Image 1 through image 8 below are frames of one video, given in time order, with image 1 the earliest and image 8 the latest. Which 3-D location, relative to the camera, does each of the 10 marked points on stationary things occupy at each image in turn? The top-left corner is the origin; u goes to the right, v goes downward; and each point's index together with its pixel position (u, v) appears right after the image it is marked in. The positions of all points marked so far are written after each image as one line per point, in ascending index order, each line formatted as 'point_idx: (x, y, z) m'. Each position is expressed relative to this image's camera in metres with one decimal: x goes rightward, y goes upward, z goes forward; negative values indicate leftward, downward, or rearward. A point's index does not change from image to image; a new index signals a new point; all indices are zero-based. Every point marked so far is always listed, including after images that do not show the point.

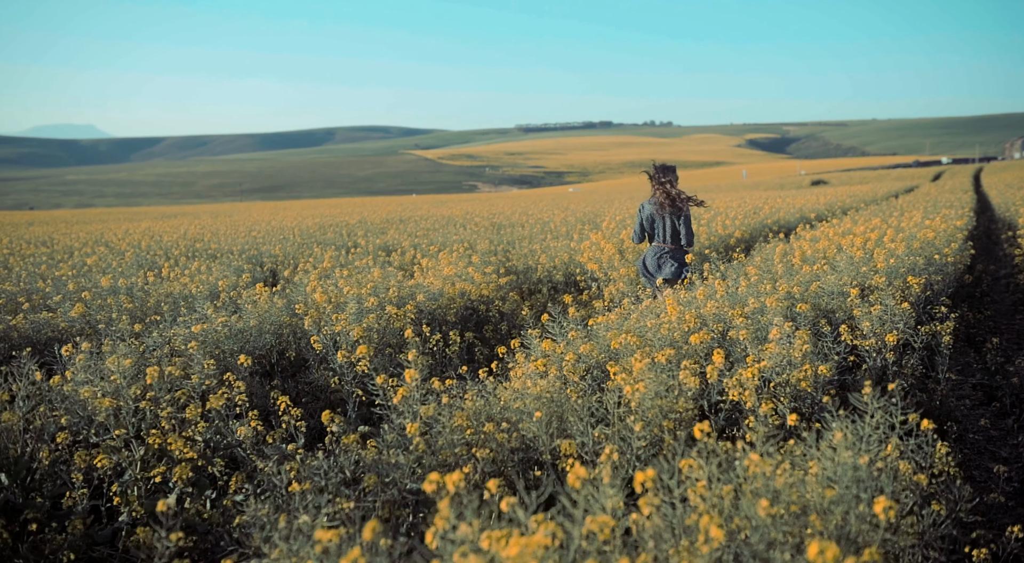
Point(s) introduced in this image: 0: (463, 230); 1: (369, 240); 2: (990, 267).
0: (-1.2, +1.3, +17.2) m
1: (-3.2, +0.9, +15.3) m
2: (+8.6, +0.3, +12.4) m
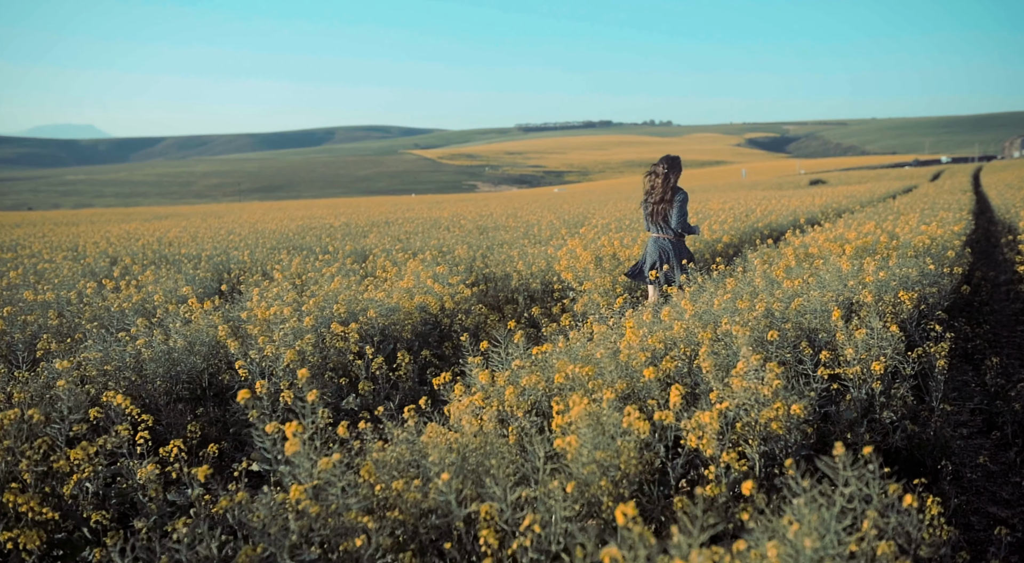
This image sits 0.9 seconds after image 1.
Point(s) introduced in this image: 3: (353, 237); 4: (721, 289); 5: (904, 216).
0: (-1.6, +1.2, +16.7) m
1: (-3.6, +0.8, +14.7) m
2: (+8.2, +0.2, +11.9) m
3: (-3.9, +1.1, +16.9) m
4: (+1.9, -0.1, +6.4) m
5: (+8.0, +1.3, +14.1) m
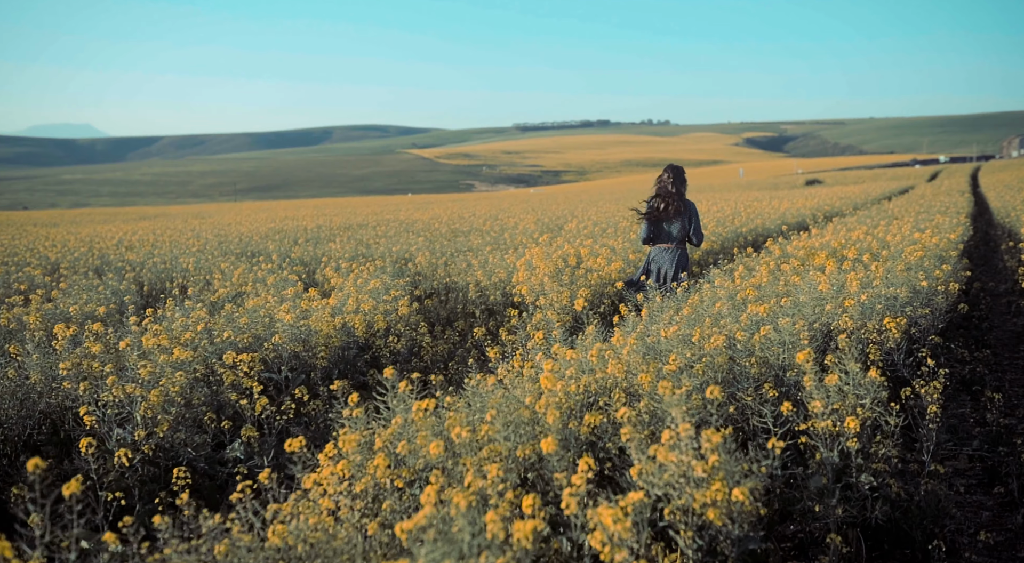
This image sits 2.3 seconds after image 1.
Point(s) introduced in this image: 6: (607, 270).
0: (-2.2, +1.0, +15.8) m
1: (-4.2, +0.6, +13.9) m
2: (+7.6, 0.0, +11.0) m
3: (-4.5, +0.9, +16.0) m
4: (+1.3, -0.2, +5.5) m
5: (+7.4, +1.2, +13.2) m
6: (+1.1, +0.1, +8.4) m
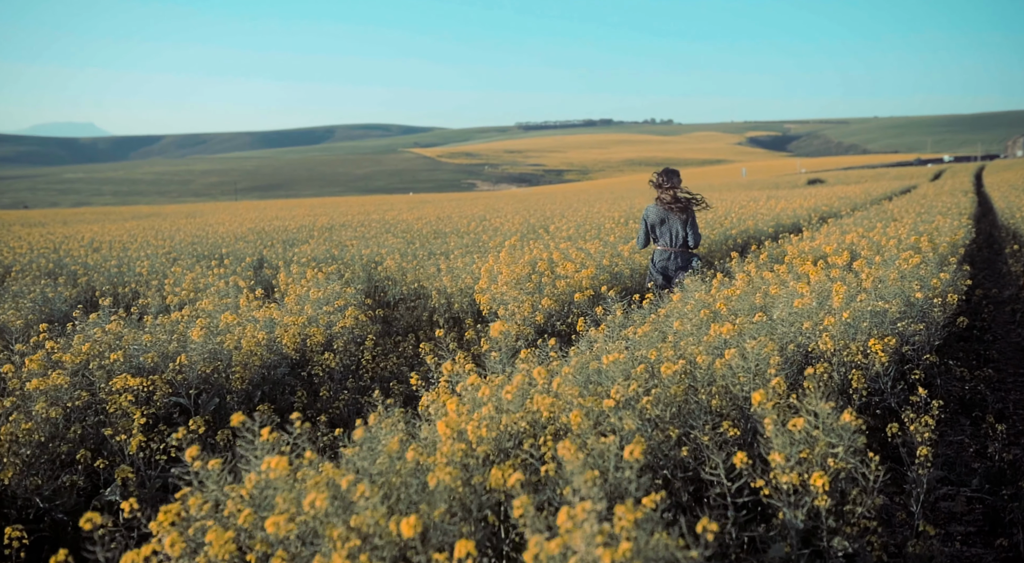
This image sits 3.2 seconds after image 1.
0: (-2.6, +0.9, +15.2) m
1: (-4.6, +0.5, +13.2) m
2: (+7.2, -0.1, +10.4) m
3: (-4.9, +0.8, +15.4) m
4: (+0.9, -0.3, +4.9) m
5: (+6.9, +1.1, +12.6) m
6: (+0.7, 0.0, +7.7) m
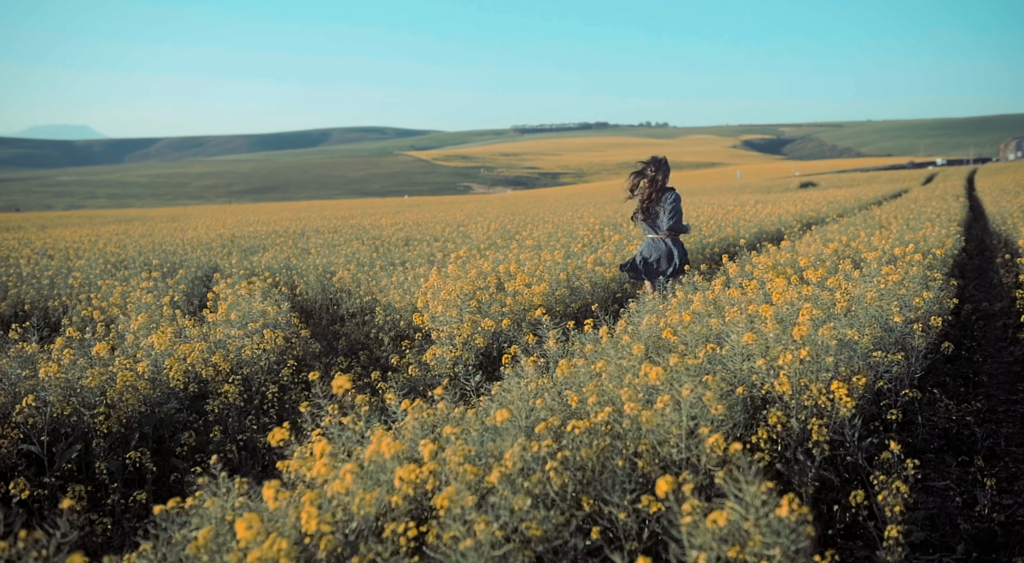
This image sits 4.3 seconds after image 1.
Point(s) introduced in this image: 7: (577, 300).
0: (-3.2, +0.7, +14.5) m
1: (-5.2, +0.3, +12.5) m
2: (+6.6, -0.3, +9.7) m
3: (-5.5, +0.6, +14.6) m
4: (+0.3, -0.5, +4.2) m
5: (+6.4, +0.9, +11.9) m
6: (+0.2, -0.1, +7.0) m
7: (+0.7, -0.2, +7.5) m
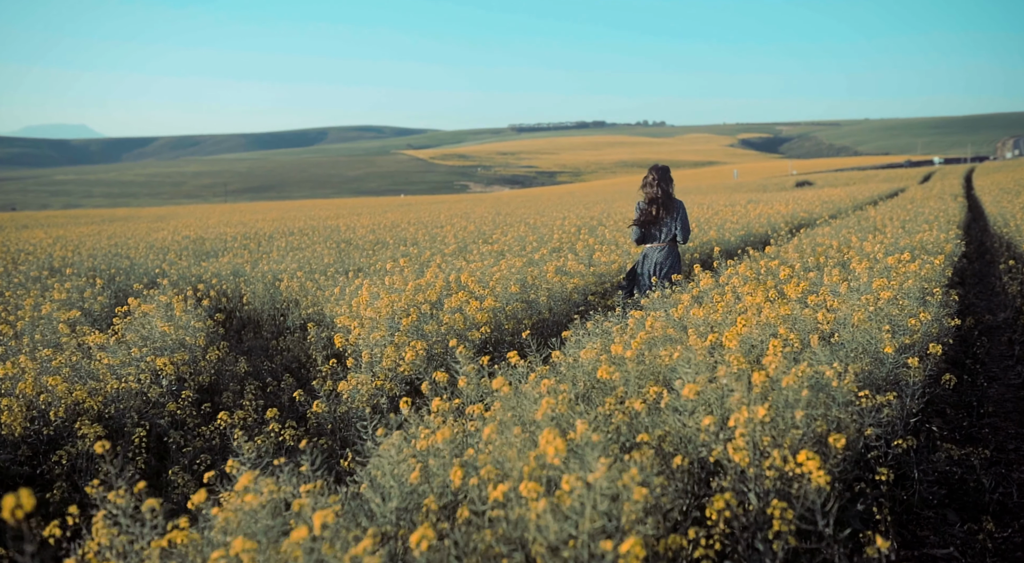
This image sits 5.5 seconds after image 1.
0: (-3.8, +0.6, +13.6) m
1: (-5.7, +0.2, +11.6) m
2: (+6.1, -0.4, +8.9) m
3: (-6.1, +0.5, +13.8) m
4: (-0.2, -0.6, +3.3) m
5: (+5.8, +0.8, +11.1) m
6: (-0.4, -0.3, +6.2) m
7: (+0.2, -0.3, +6.7) m
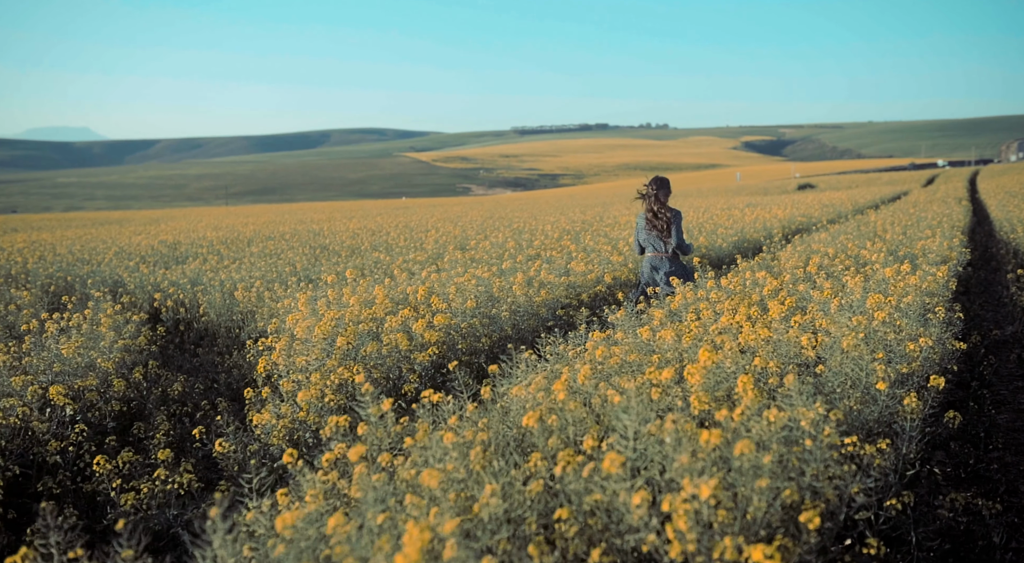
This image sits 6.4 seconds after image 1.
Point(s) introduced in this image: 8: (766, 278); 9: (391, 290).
0: (-4.1, +0.5, +13.0) m
1: (-6.1, +0.1, +11.0) m
2: (+5.7, -0.5, +8.2) m
3: (-6.4, +0.4, +13.1) m
4: (-0.6, -0.8, +2.7) m
5: (+5.4, +0.6, +10.4) m
6: (-0.8, -0.4, +5.5) m
7: (-0.2, -0.5, +6.0) m
8: (+2.6, +0.1, +7.0) m
9: (-1.3, -0.1, +7.3) m
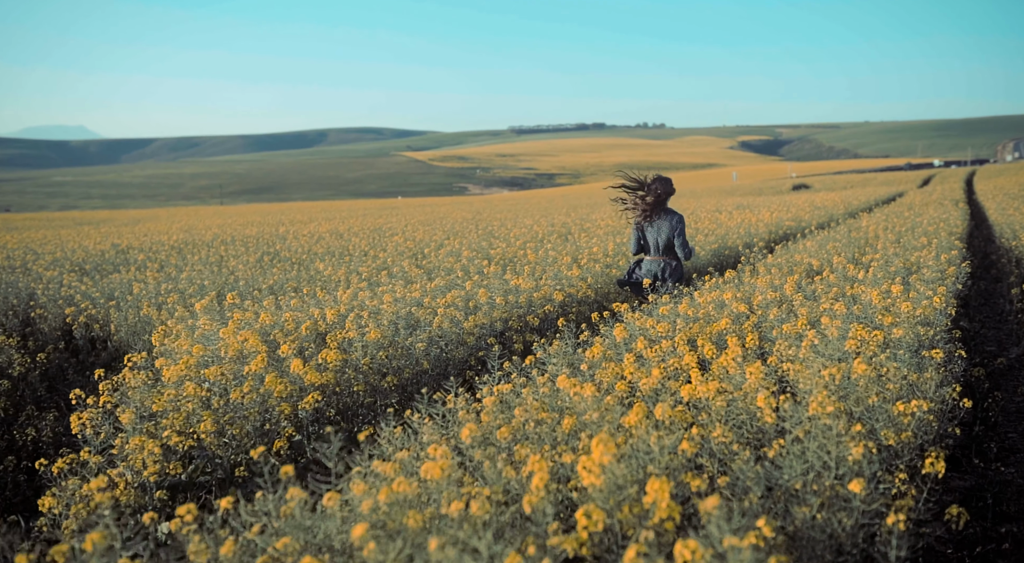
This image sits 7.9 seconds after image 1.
0: (-4.8, +0.3, +11.9) m
1: (-6.7, -0.1, +10.0) m
2: (+5.0, -0.7, +7.2) m
3: (-7.1, +0.2, +12.1) m
4: (-1.2, -1.0, +1.6) m
5: (+4.8, +0.4, +9.4) m
6: (-1.4, -0.6, +4.5) m
7: (-0.9, -0.7, +5.0) m
8: (+1.9, -0.1, +5.9) m
9: (-1.9, -0.3, +6.2) m
